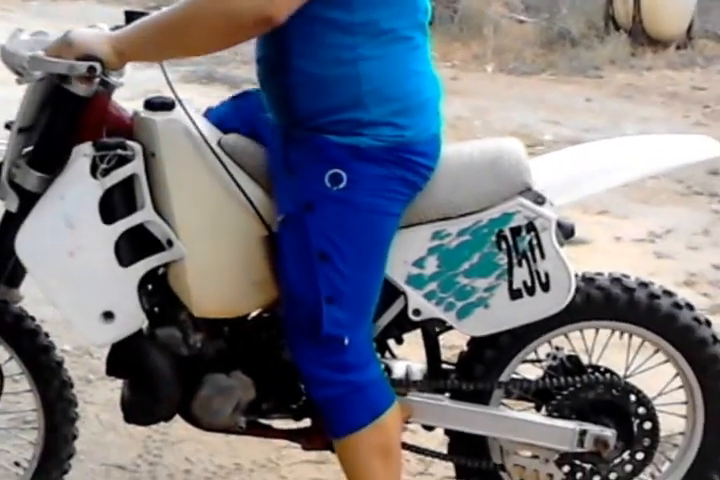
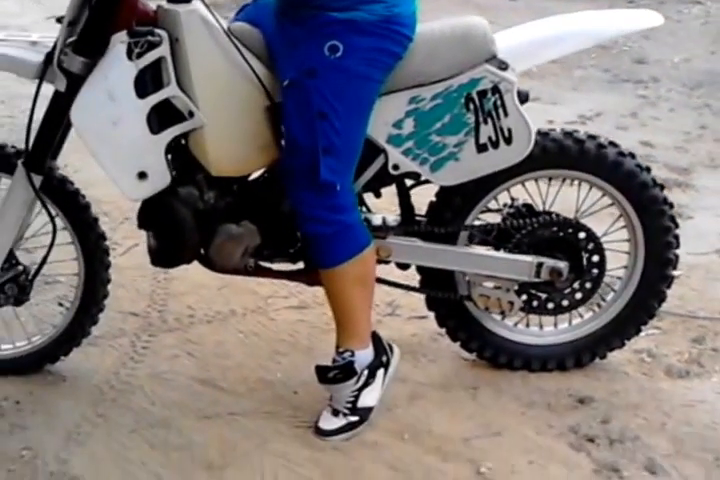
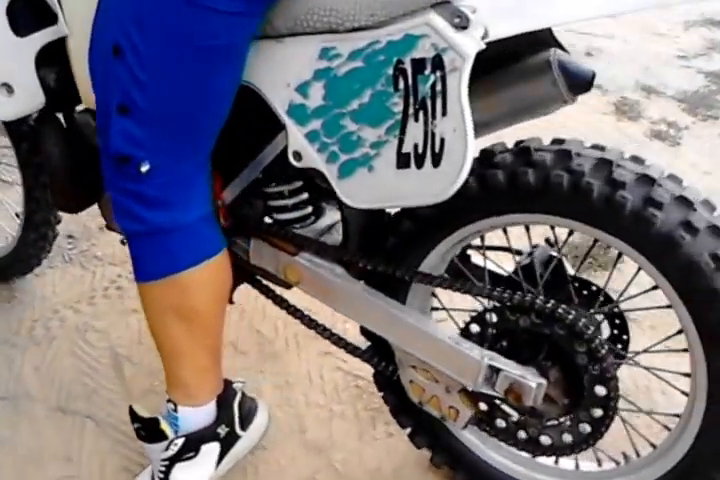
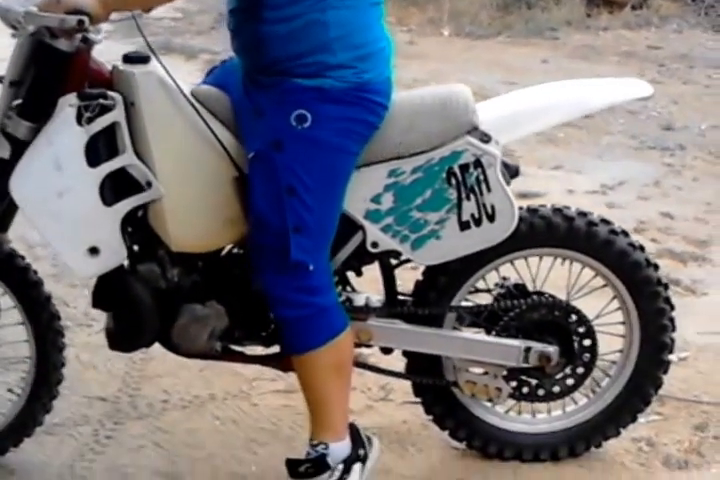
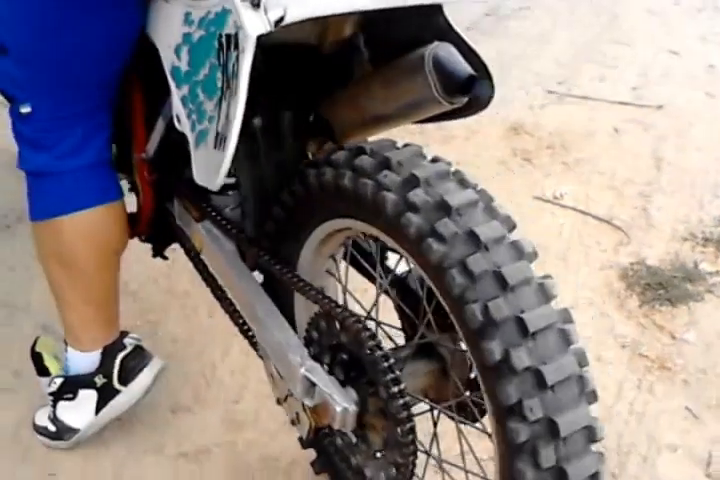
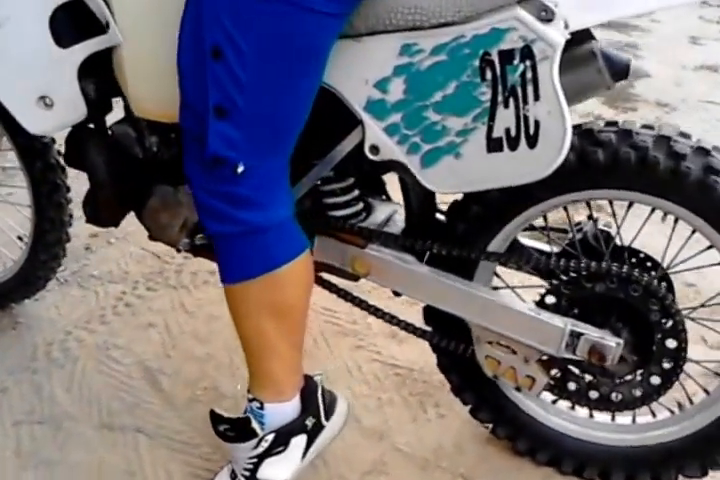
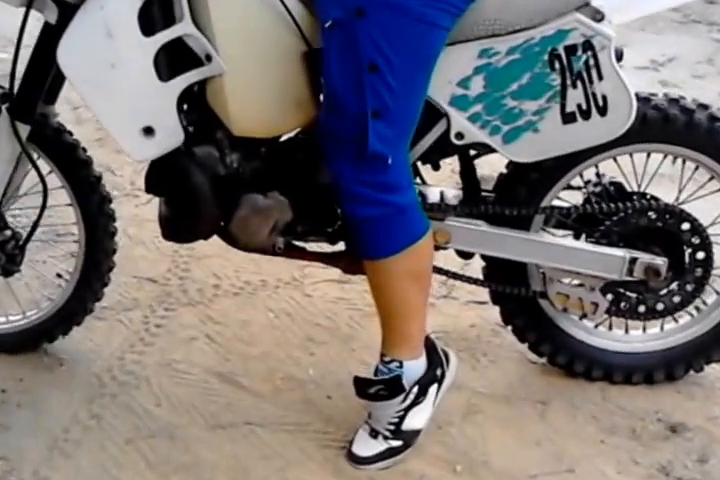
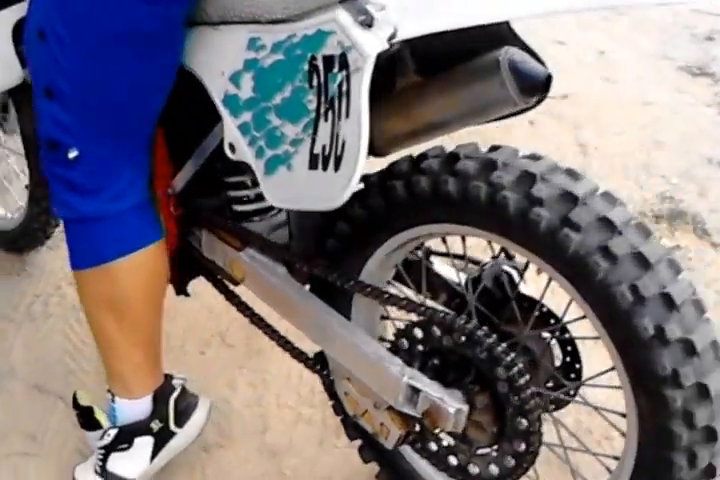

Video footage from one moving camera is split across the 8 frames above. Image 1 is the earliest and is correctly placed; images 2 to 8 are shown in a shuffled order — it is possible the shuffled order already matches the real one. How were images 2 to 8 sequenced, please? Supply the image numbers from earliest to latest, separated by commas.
4, 2, 7, 6, 3, 8, 5
